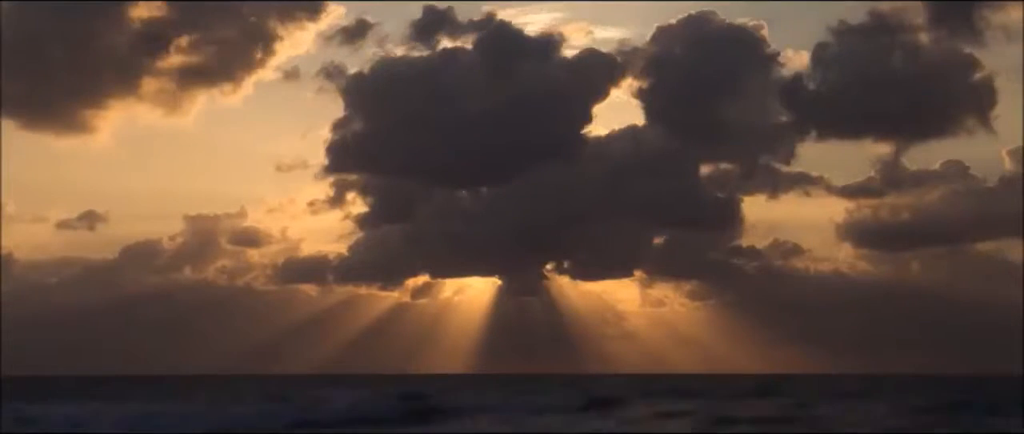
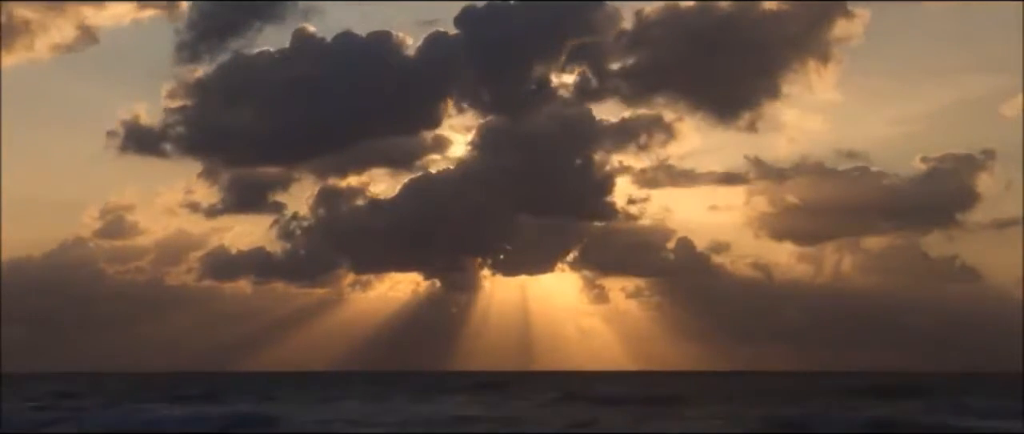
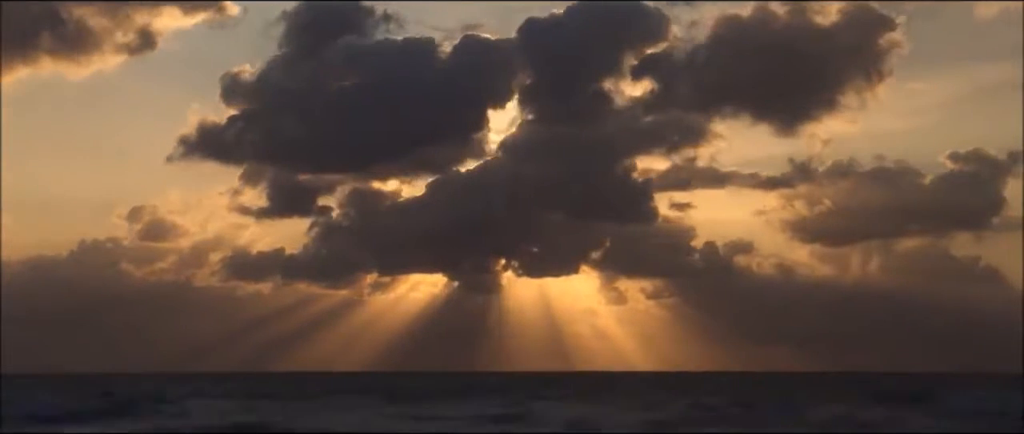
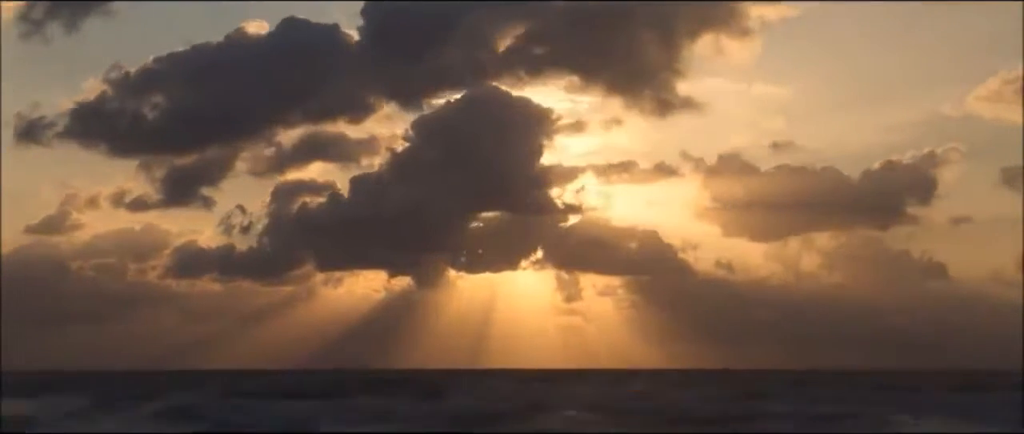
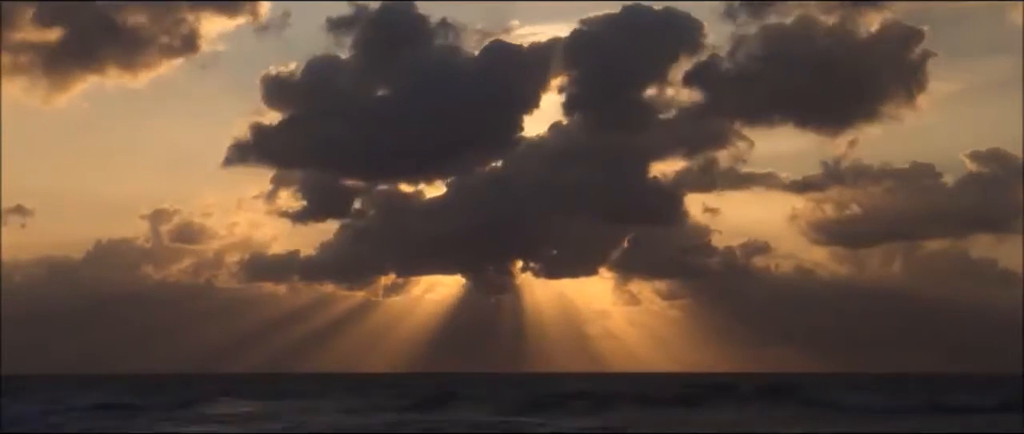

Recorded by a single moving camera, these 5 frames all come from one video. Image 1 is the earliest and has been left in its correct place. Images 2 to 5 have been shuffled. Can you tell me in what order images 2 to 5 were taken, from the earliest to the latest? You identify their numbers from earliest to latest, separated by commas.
5, 3, 2, 4
